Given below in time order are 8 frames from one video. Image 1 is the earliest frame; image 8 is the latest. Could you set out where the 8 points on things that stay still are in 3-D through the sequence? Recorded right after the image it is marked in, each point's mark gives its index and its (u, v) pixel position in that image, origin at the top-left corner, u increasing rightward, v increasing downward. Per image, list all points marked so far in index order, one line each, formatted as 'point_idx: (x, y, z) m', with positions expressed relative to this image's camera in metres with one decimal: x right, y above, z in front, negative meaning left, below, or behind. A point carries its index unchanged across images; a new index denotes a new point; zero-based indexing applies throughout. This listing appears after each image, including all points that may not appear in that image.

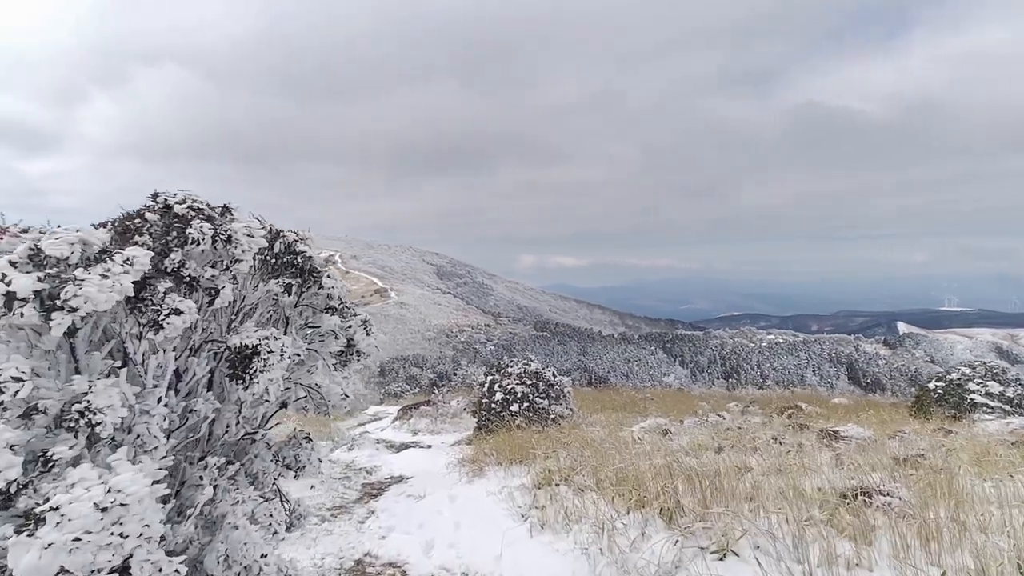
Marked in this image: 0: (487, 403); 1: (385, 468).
0: (-0.4, -2.1, +11.0) m
1: (-2.0, -2.8, +9.7) m
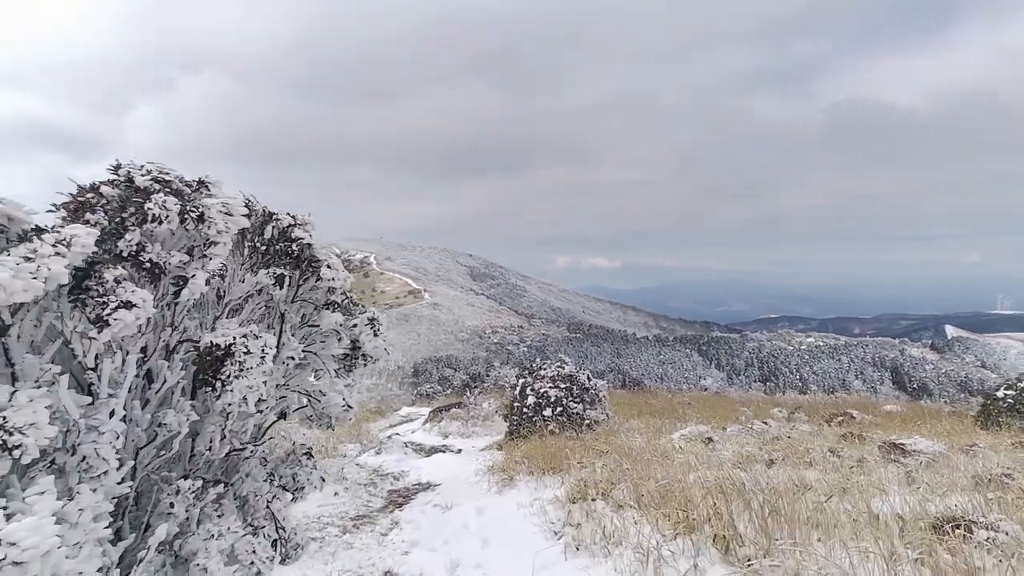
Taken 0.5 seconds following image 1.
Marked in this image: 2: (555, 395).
0: (+0.1, -2.1, +10.6) m
1: (-1.5, -2.8, +9.4) m
2: (+0.7, -1.8, +10.3) m
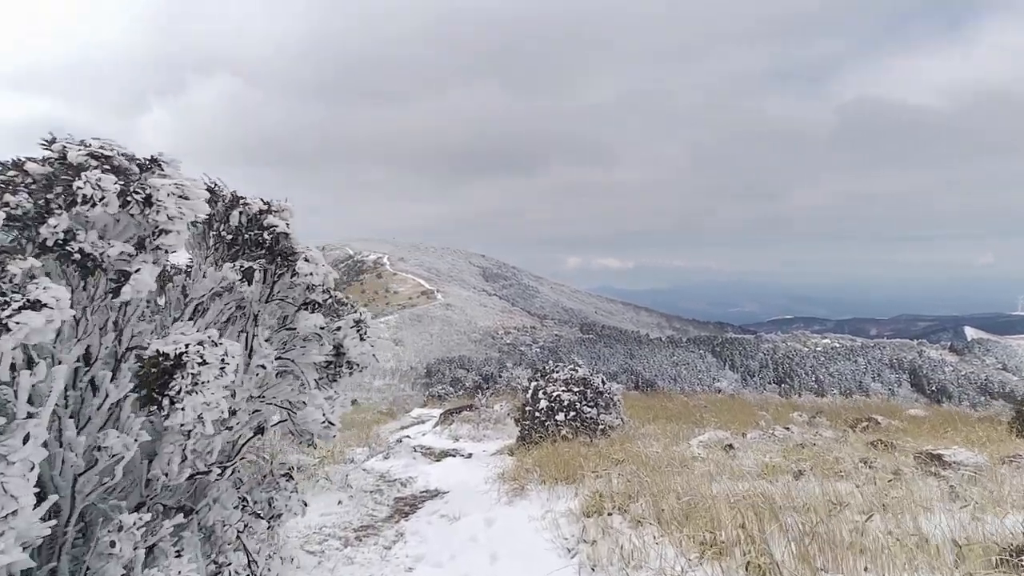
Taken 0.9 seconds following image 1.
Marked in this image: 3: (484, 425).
0: (+0.3, -2.1, +10.3) m
1: (-1.3, -2.8, +9.1) m
2: (+0.9, -1.8, +10.0) m
3: (-0.7, -3.5, +15.9) m
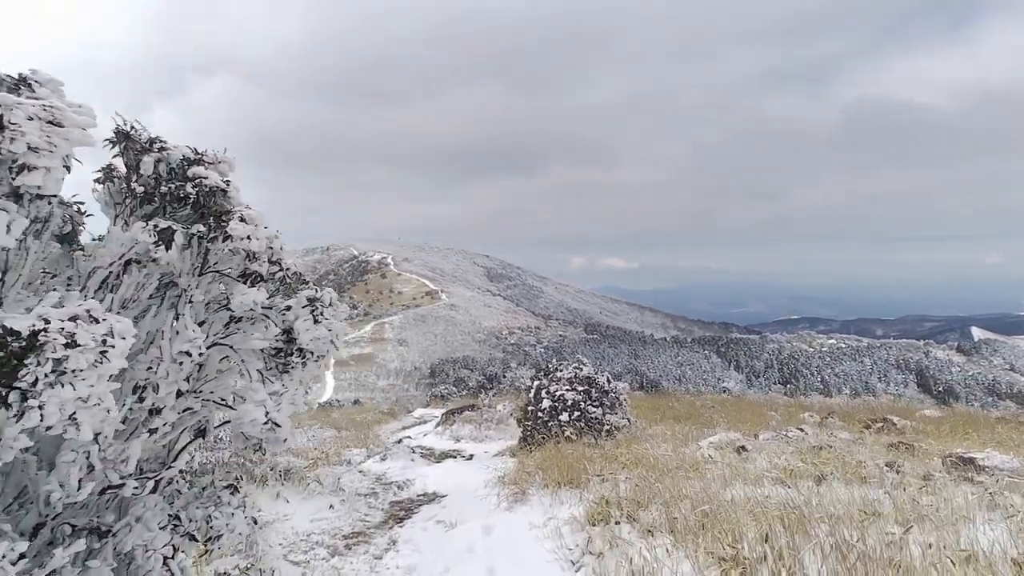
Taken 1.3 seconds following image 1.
0: (+0.3, -2.0, +9.9) m
1: (-1.3, -2.7, +8.7) m
2: (+0.9, -1.7, +9.6) m
3: (-0.7, -3.4, +15.6) m
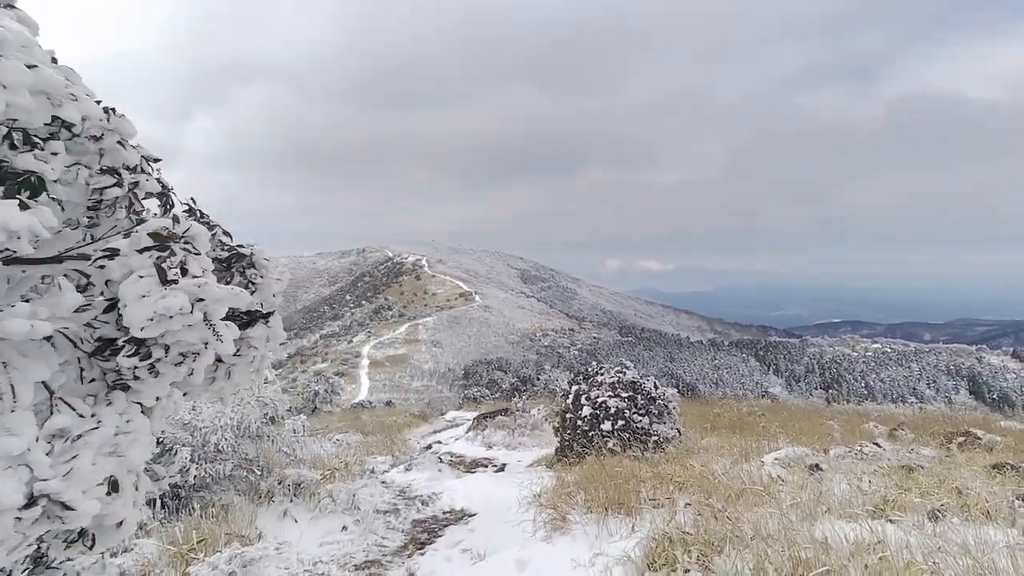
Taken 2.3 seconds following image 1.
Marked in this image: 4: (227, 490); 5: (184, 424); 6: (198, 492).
0: (+0.9, -1.9, +9.0) m
1: (-0.9, -2.6, +7.9) m
2: (+1.4, -1.6, +8.6) m
3: (+0.2, -3.4, +14.7) m
4: (-2.7, -1.9, +5.9) m
5: (-3.2, -1.3, +6.0) m
6: (-2.9, -1.9, +5.7) m
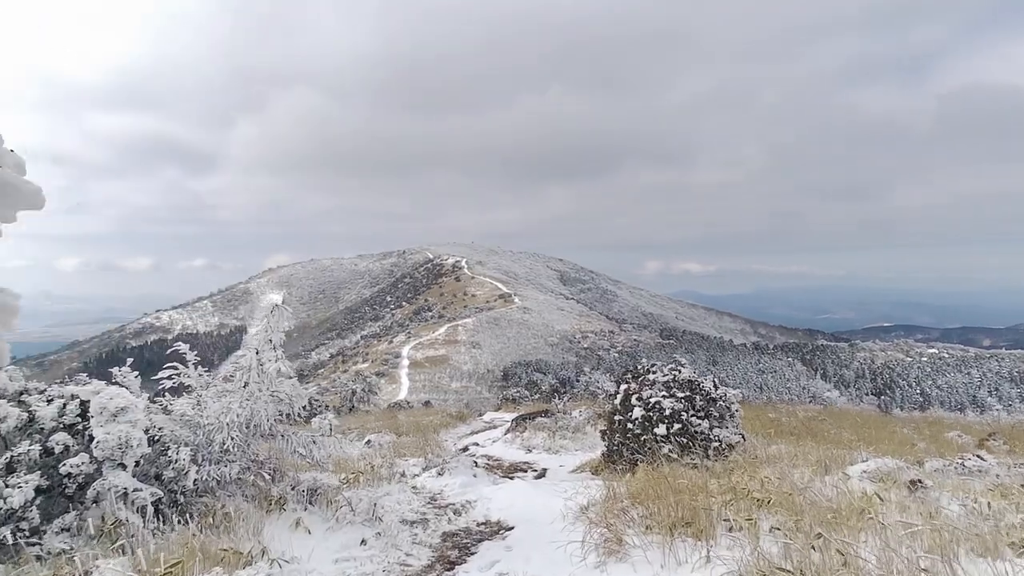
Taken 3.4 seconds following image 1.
0: (+1.4, -1.8, +8.1) m
1: (-0.4, -2.5, +7.1) m
2: (+2.0, -1.5, +7.7) m
3: (+1.1, -3.2, +13.8) m
4: (-2.4, -1.8, +5.3) m
5: (-2.8, -1.1, +5.3) m
6: (-2.5, -1.7, +5.0) m
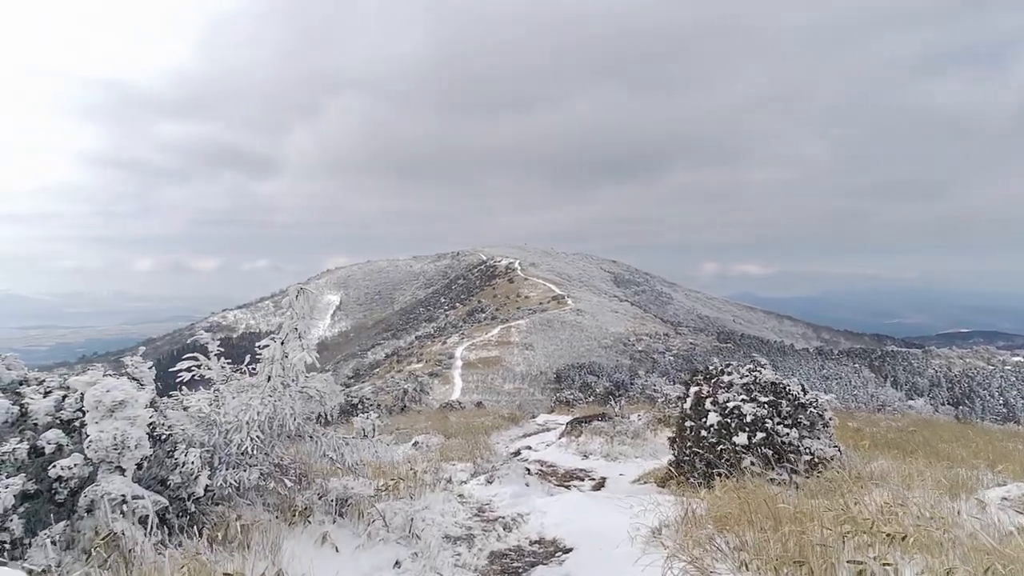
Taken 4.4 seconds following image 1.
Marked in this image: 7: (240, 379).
0: (+2.1, -1.6, +7.1) m
1: (+0.2, -2.3, +6.2) m
2: (+2.6, -1.4, +6.7) m
3: (+2.2, -3.1, +12.8) m
4: (-1.9, -1.6, +4.6) m
5: (-2.4, -1.0, +4.7) m
6: (-2.1, -1.6, +4.4) m
7: (-2.2, -0.7, +5.0) m
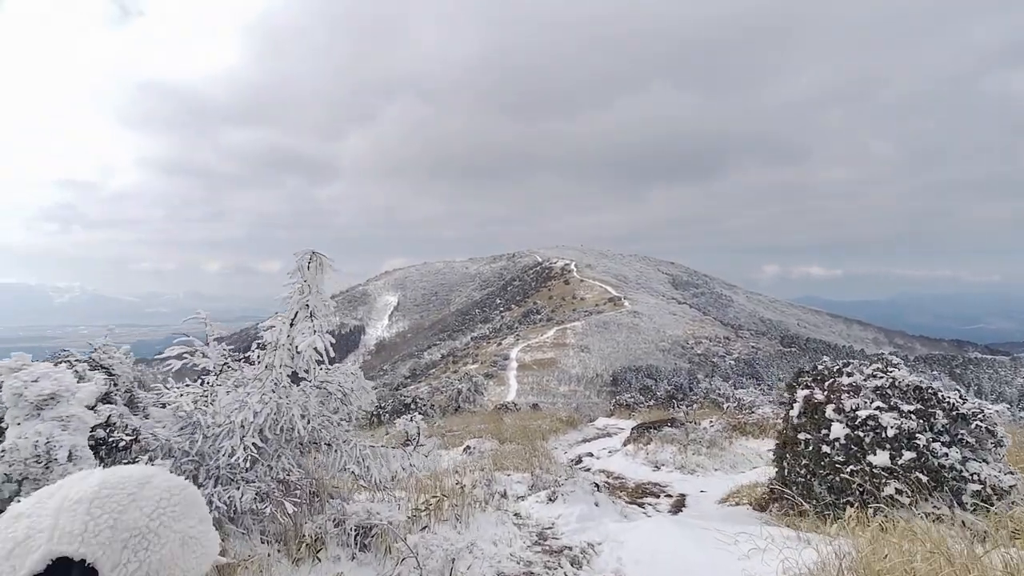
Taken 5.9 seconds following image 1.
0: (+2.7, -1.4, +5.6) m
1: (+0.8, -2.1, +4.9) m
2: (+3.2, -1.2, +5.2) m
3: (+3.4, -2.9, +11.3) m
4: (-1.5, -1.4, +3.5) m
5: (-1.9, -0.8, +3.7) m
6: (-1.7, -1.3, +3.3) m
7: (-1.7, -0.5, +4.0) m
